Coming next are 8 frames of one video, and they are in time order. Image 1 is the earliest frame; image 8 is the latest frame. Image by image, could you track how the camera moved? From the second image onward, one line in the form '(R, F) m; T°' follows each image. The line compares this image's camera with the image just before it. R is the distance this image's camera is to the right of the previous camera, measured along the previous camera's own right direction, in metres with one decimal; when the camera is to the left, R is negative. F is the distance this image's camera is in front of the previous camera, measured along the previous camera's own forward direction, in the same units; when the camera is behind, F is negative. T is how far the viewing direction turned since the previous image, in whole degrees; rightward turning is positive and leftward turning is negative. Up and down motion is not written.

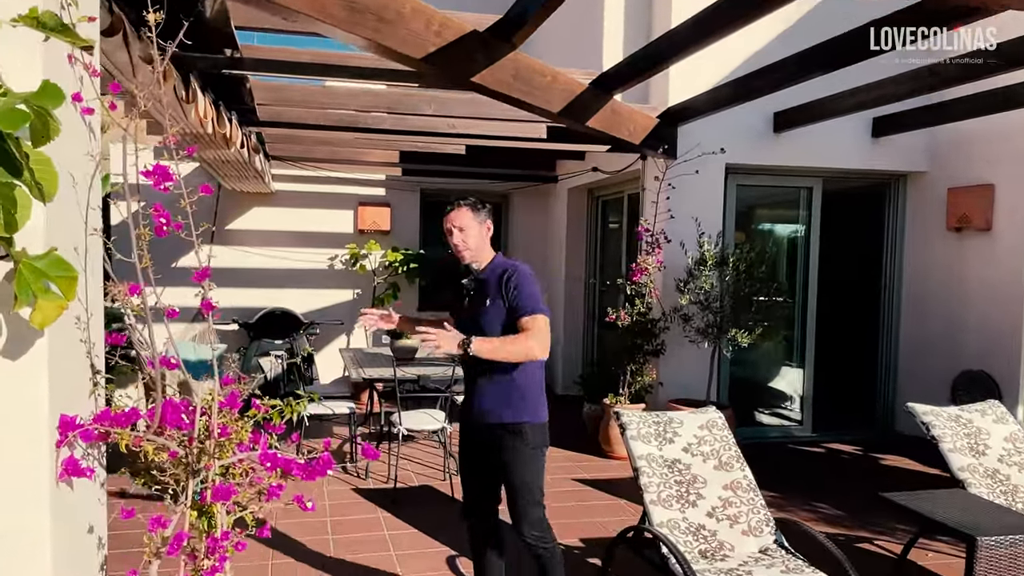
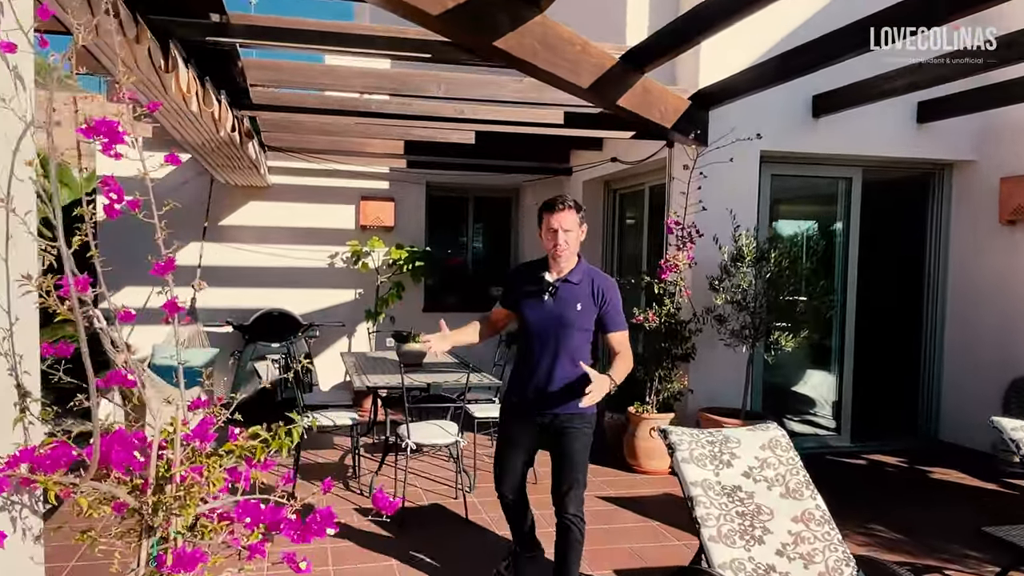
(-0.1, +0.4) m; 0°
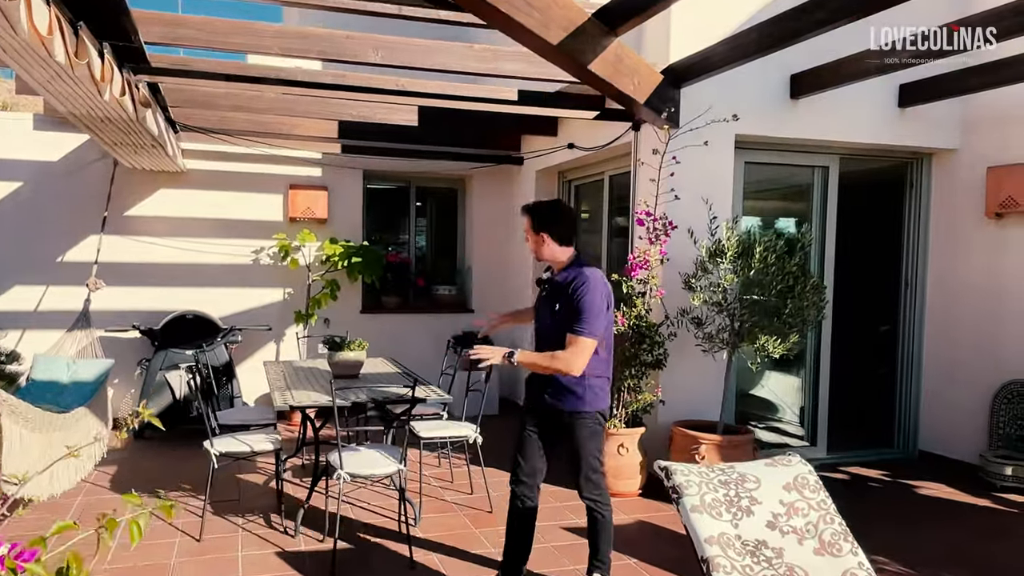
(0.0, +0.6) m; +4°
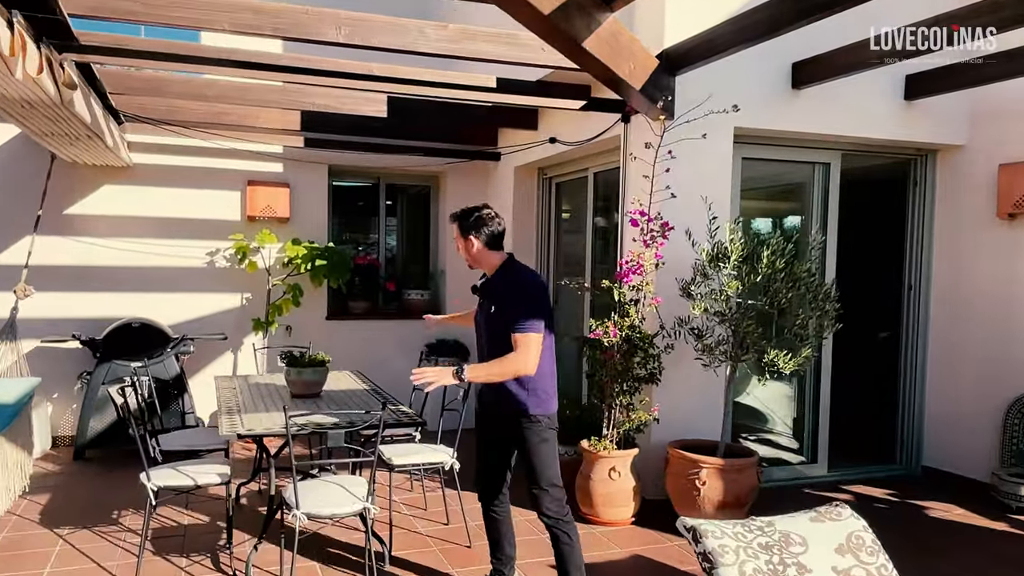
(0.0, +0.4) m; +2°
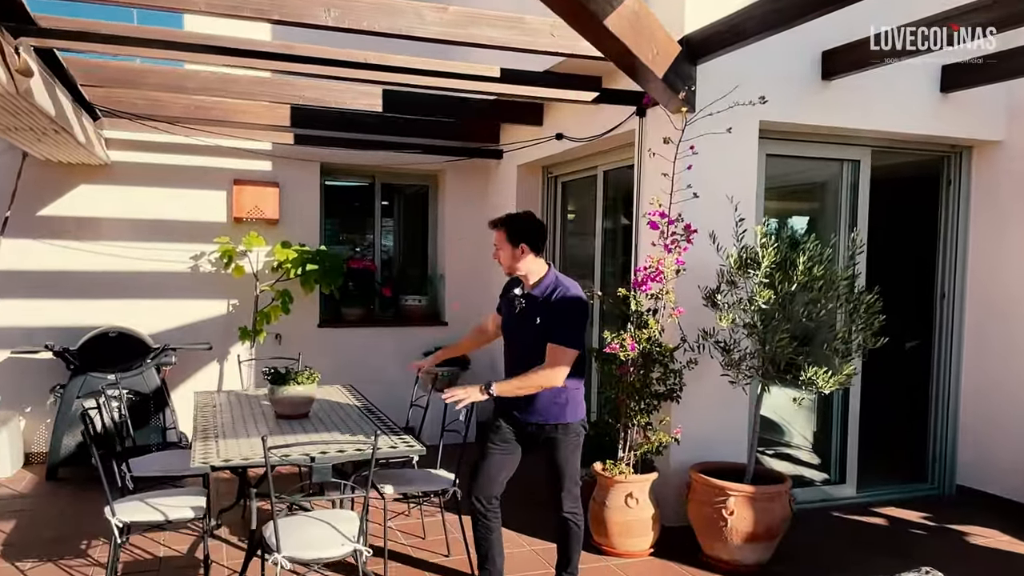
(0.0, +0.3) m; 0°
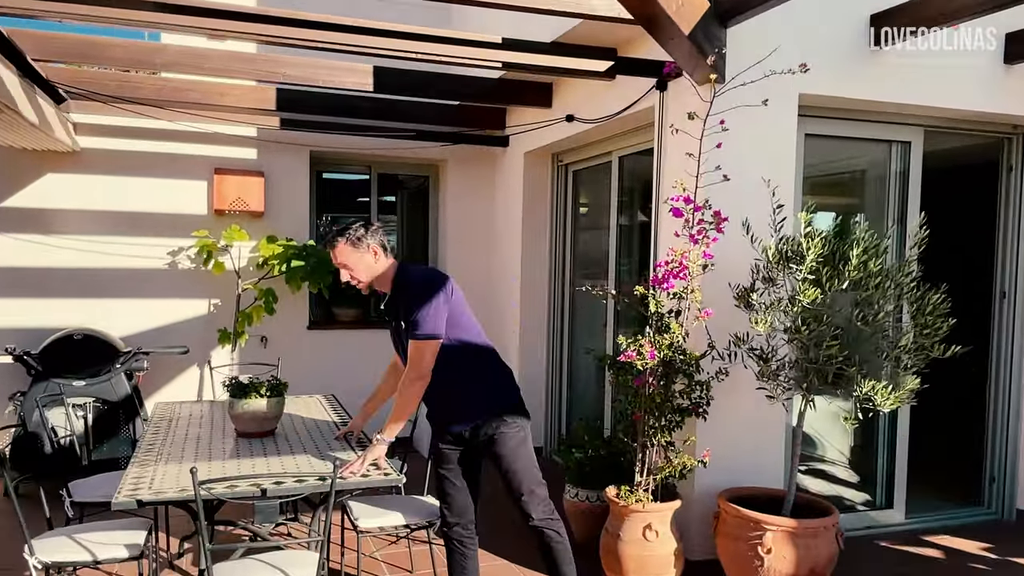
(+0.1, +0.5) m; -1°
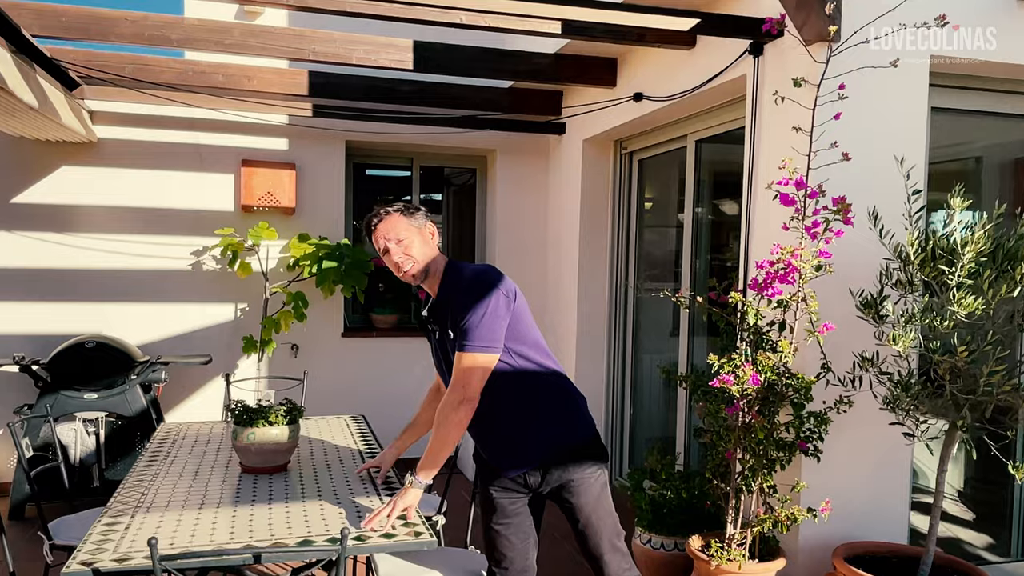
(0.0, +0.5) m; -4°
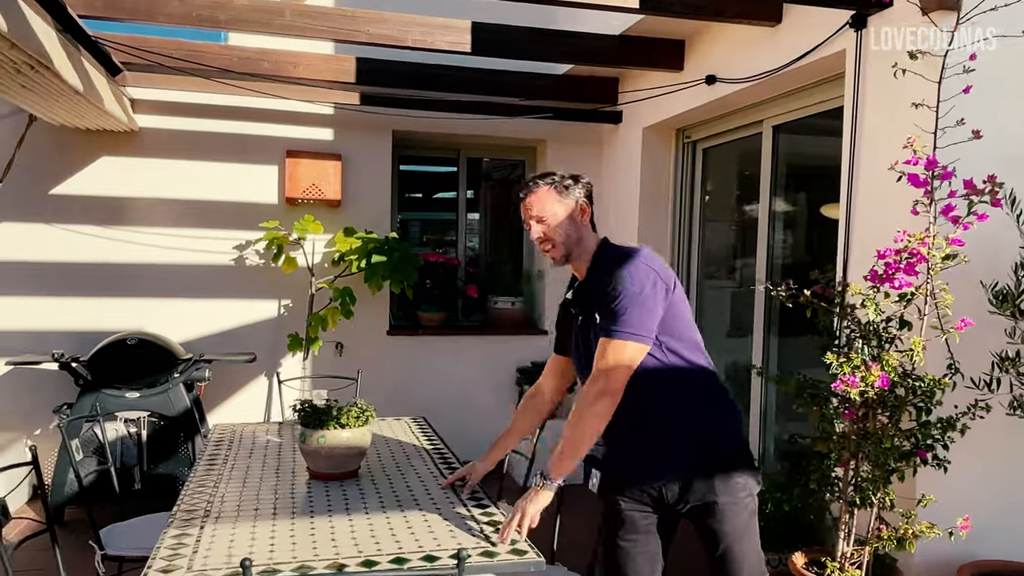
(-0.2, +0.2) m; -1°
